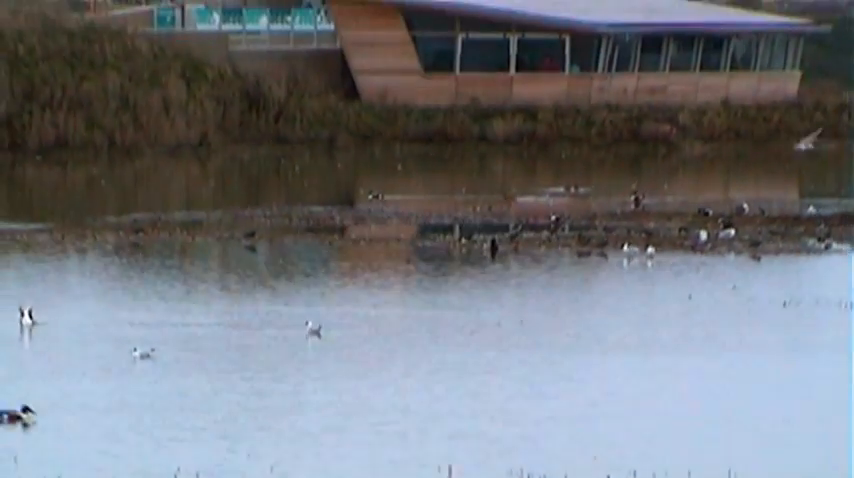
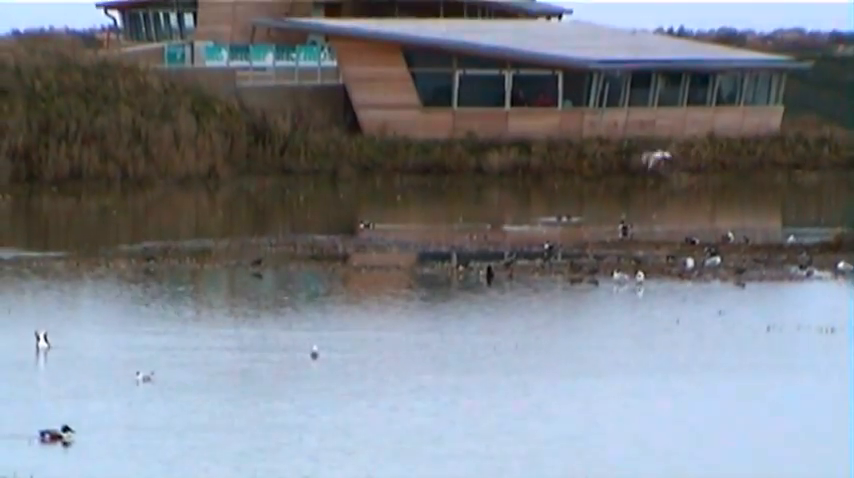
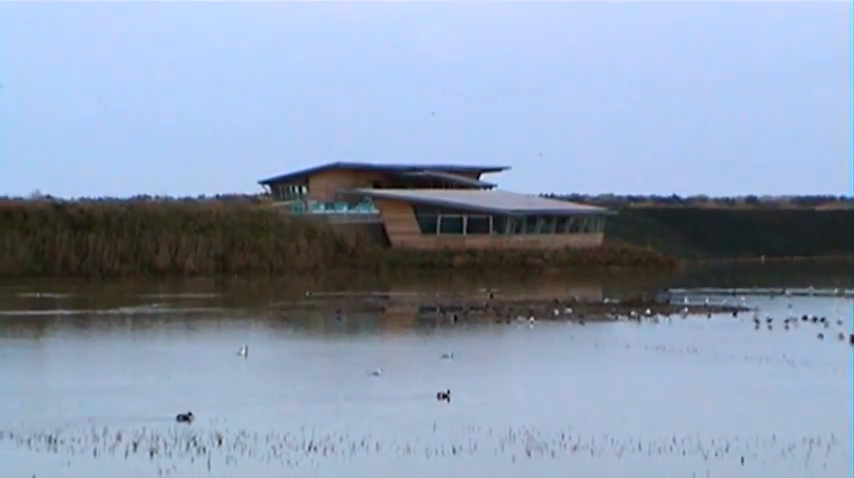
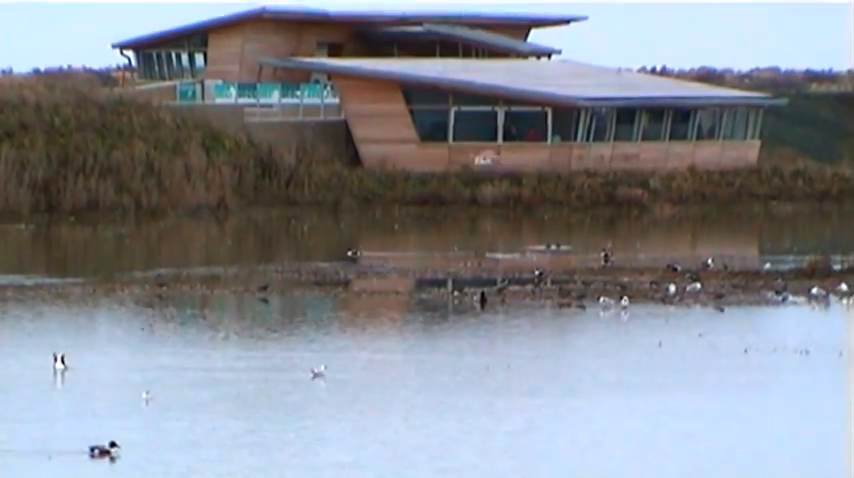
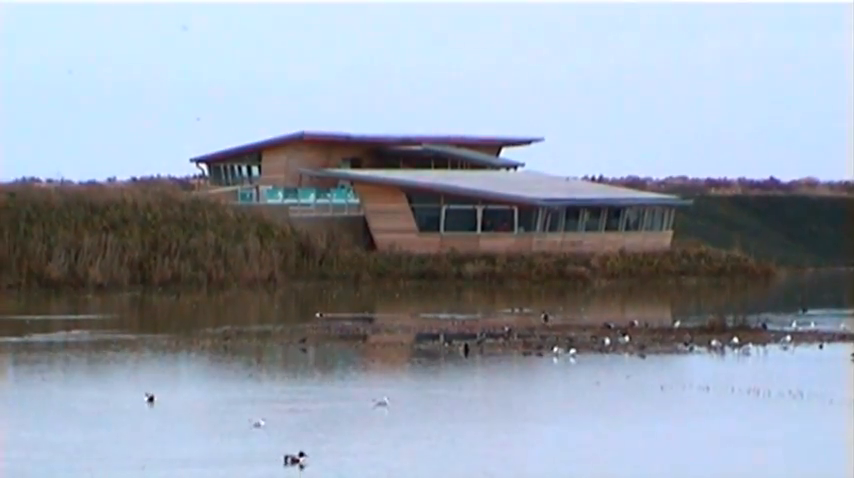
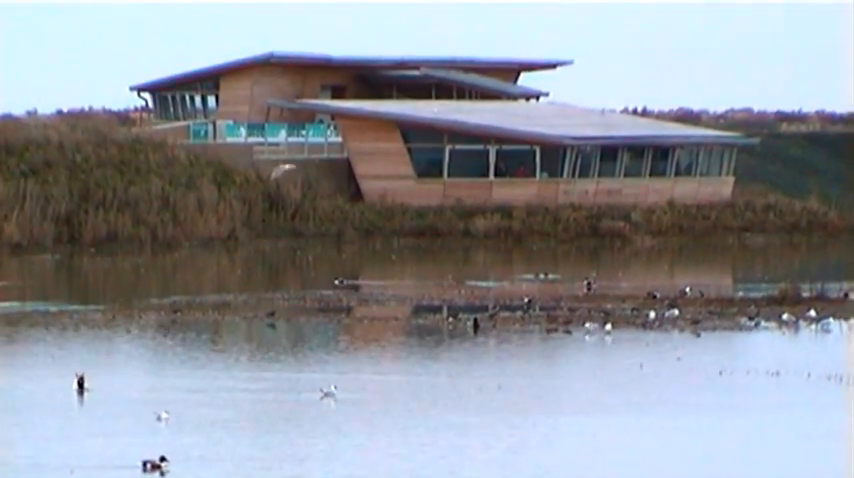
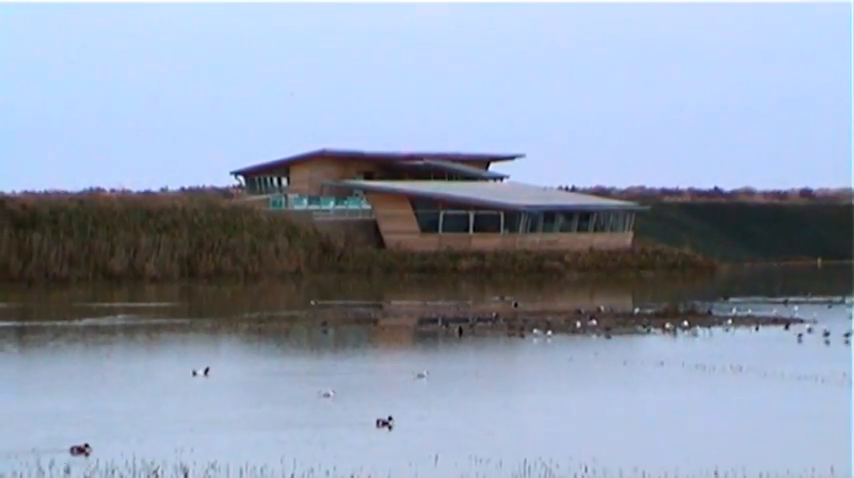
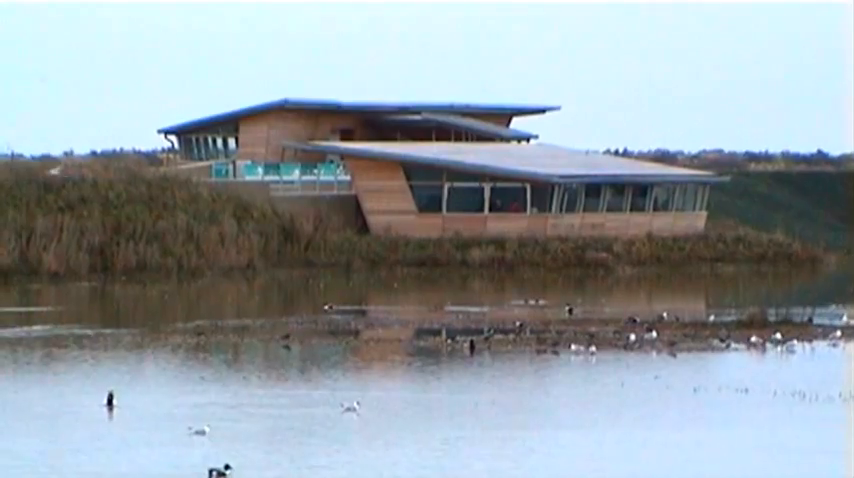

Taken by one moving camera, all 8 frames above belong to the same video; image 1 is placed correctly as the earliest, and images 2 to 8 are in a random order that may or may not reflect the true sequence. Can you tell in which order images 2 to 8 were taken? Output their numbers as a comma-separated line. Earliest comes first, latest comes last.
2, 4, 6, 8, 5, 7, 3
